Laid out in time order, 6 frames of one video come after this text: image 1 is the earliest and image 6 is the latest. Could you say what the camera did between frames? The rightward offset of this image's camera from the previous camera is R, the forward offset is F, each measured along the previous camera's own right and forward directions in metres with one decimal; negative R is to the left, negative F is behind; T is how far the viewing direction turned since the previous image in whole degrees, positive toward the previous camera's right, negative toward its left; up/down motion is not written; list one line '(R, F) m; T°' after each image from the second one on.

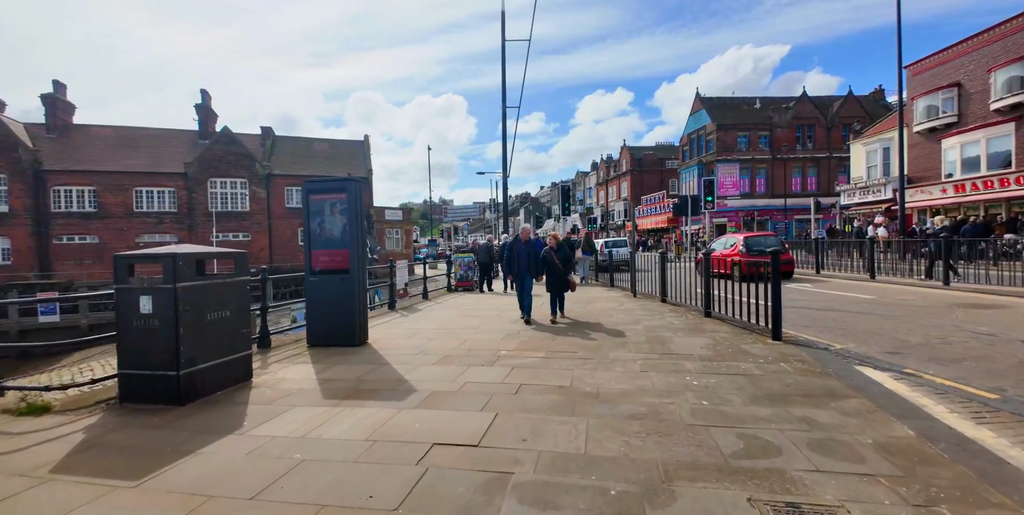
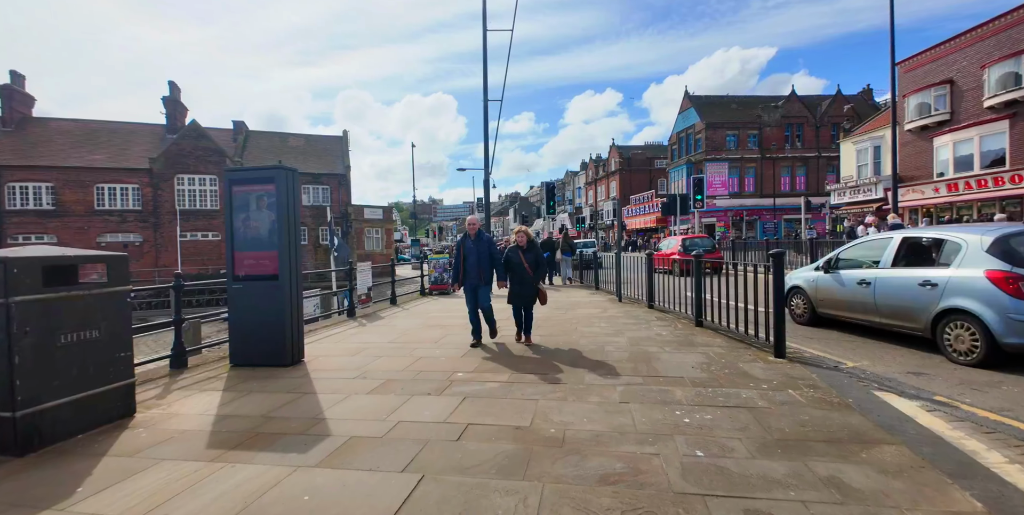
(+0.4, +1.0) m; +1°
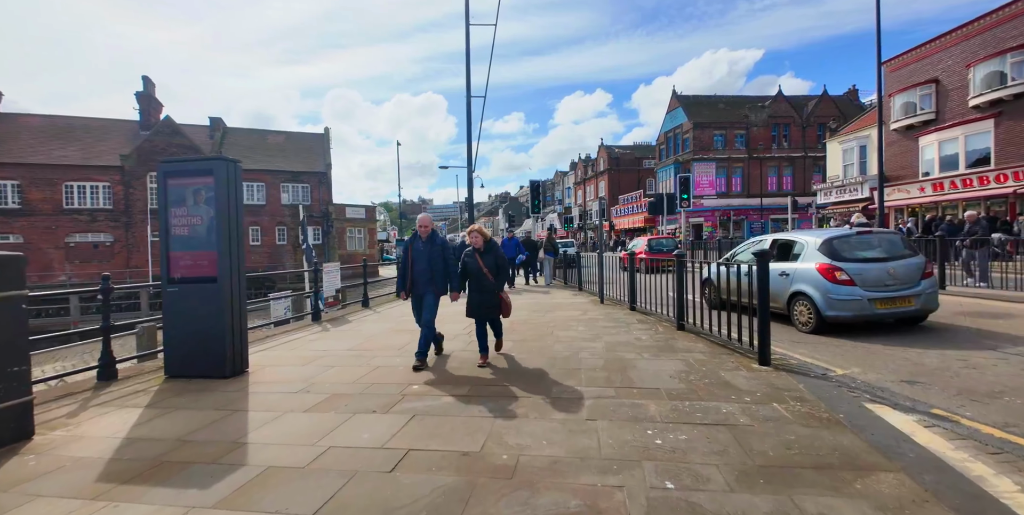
(+0.3, +0.5) m; +1°
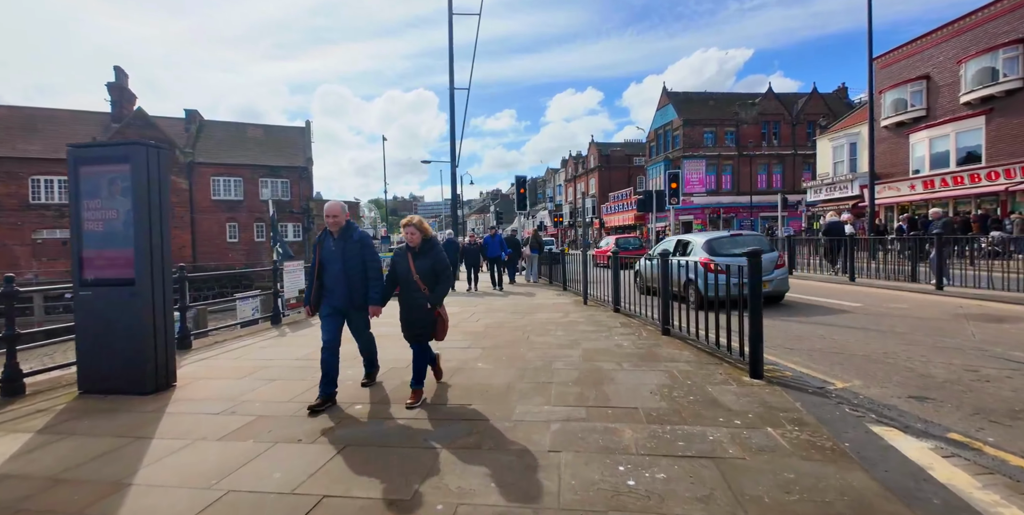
(+0.3, +0.6) m; +1°
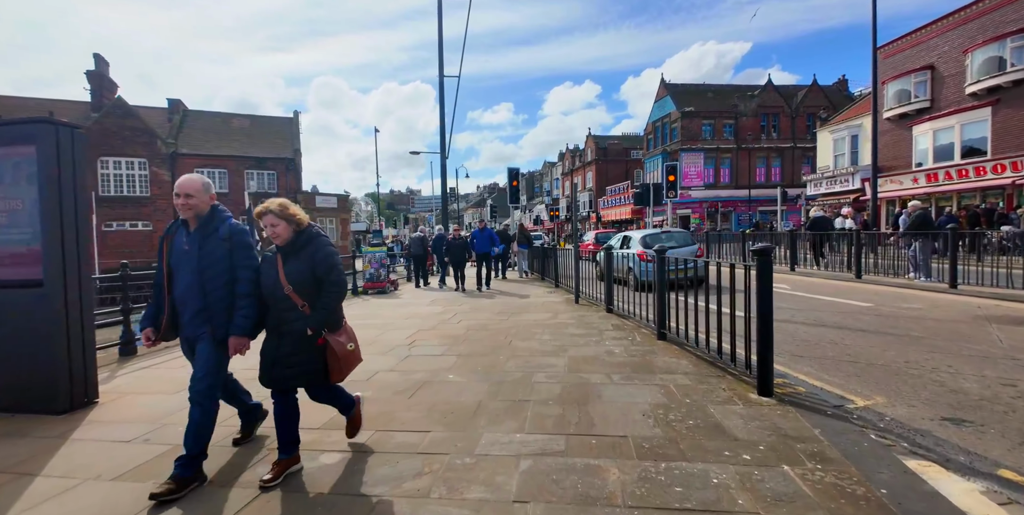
(+0.2, +0.6) m; 0°
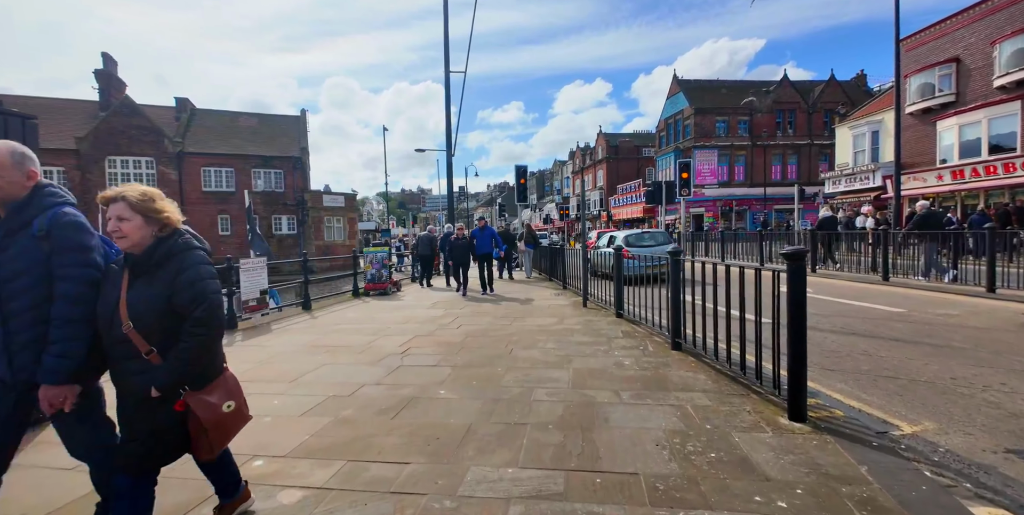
(+0.1, +0.5) m; -1°
